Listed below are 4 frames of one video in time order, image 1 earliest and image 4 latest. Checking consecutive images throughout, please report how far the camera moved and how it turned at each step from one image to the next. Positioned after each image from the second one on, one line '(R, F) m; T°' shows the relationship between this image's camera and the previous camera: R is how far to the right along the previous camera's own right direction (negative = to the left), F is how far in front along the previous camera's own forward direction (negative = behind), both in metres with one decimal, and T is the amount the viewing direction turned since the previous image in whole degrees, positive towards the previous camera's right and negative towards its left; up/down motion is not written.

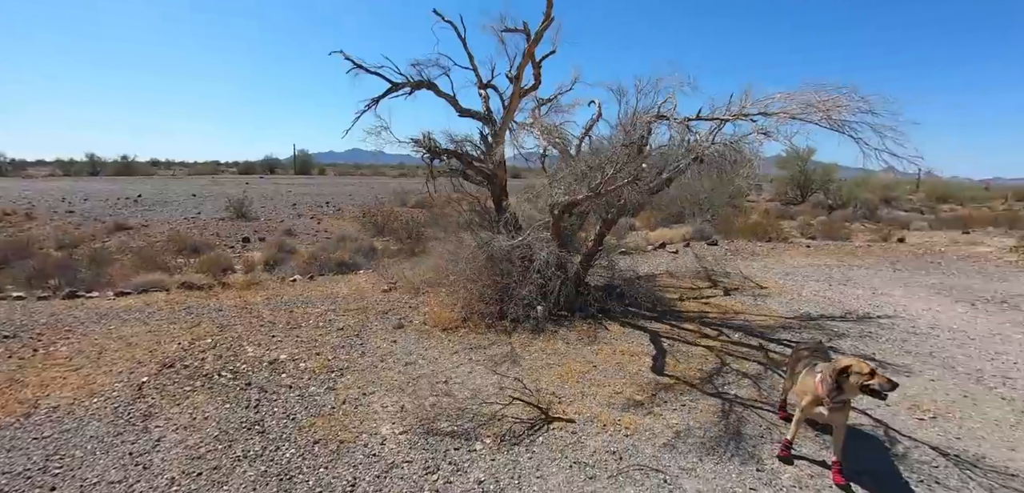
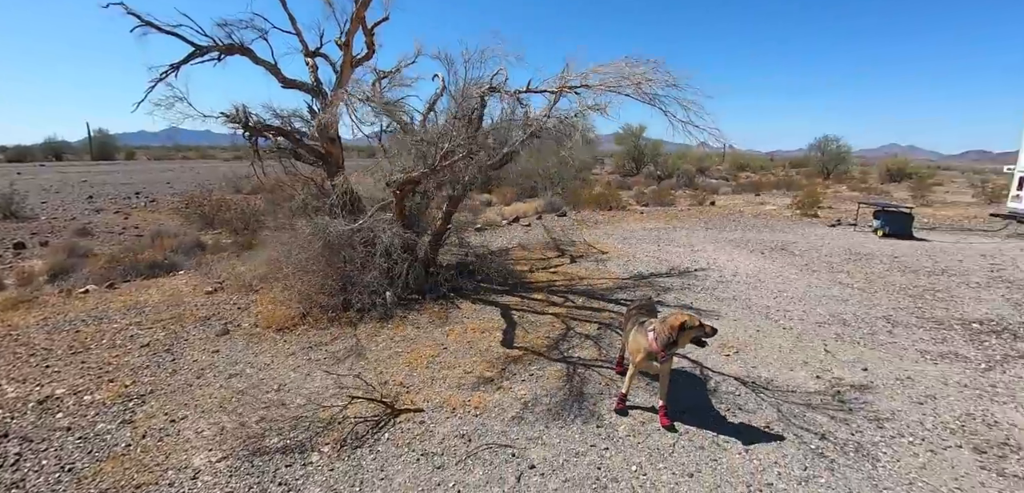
(+0.3, +0.2) m; +16°
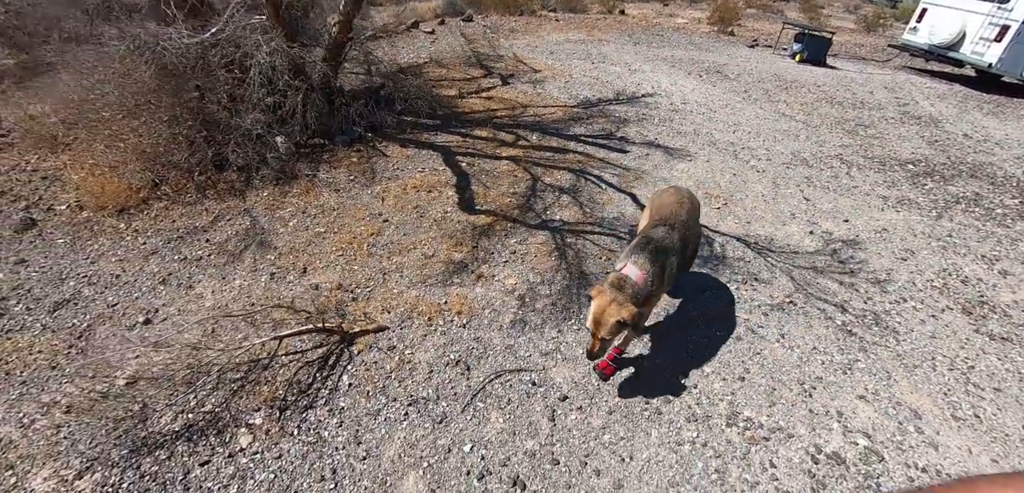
(-0.8, +1.5) m; +14°
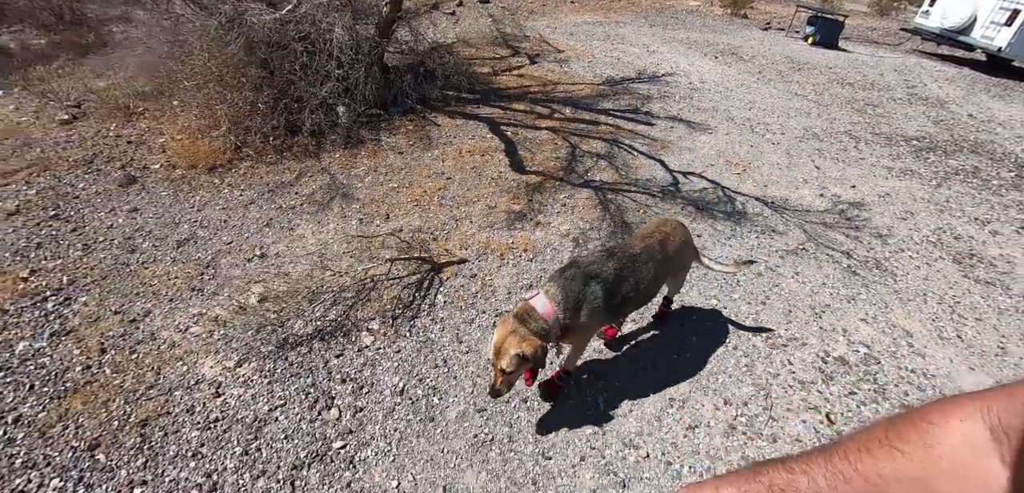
(-0.5, -0.7) m; 0°
